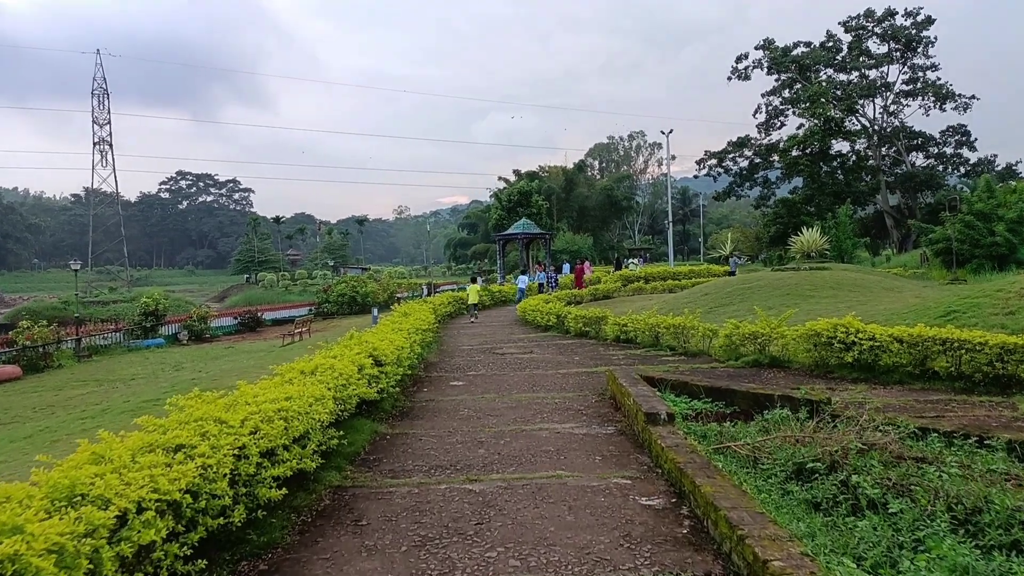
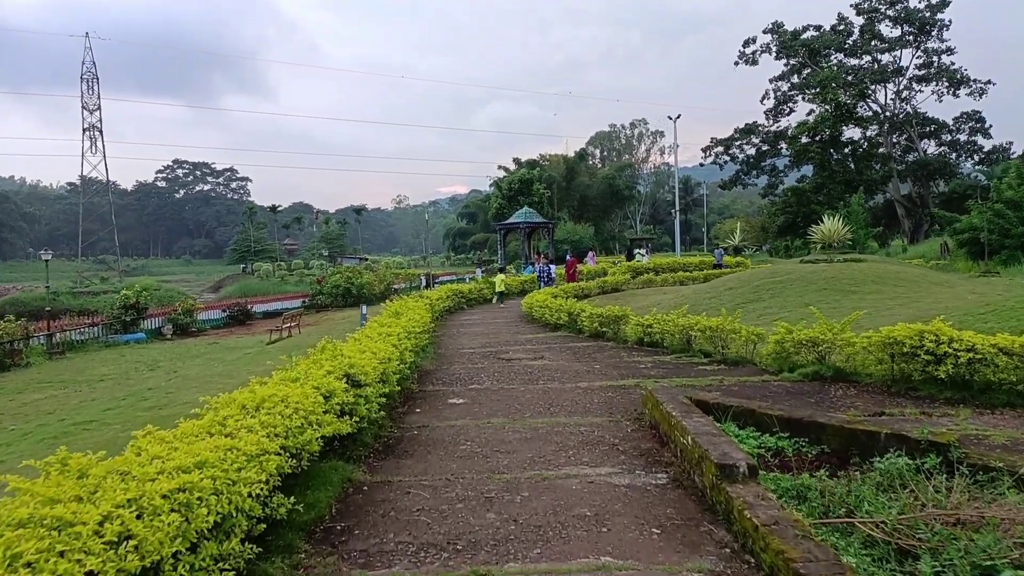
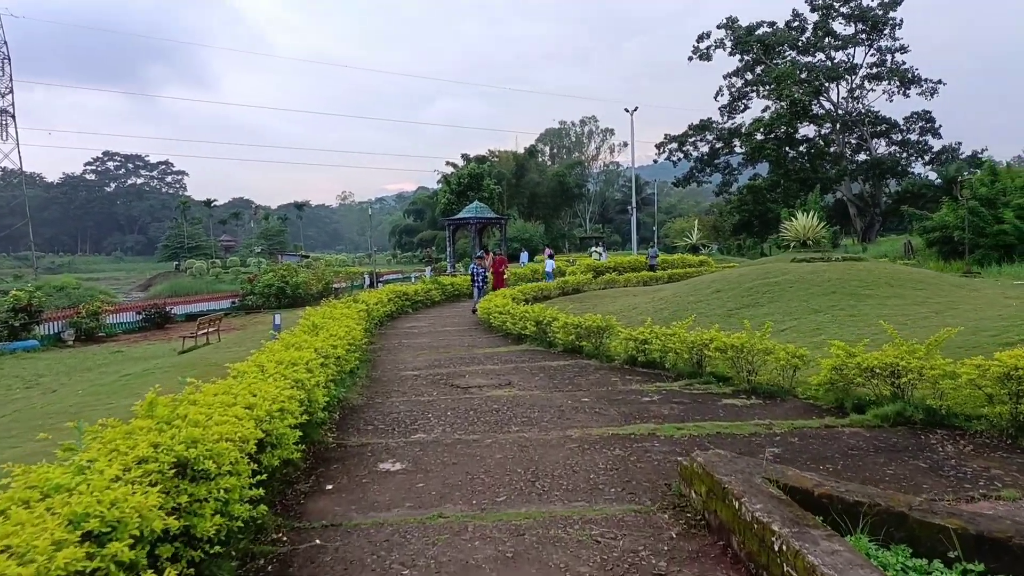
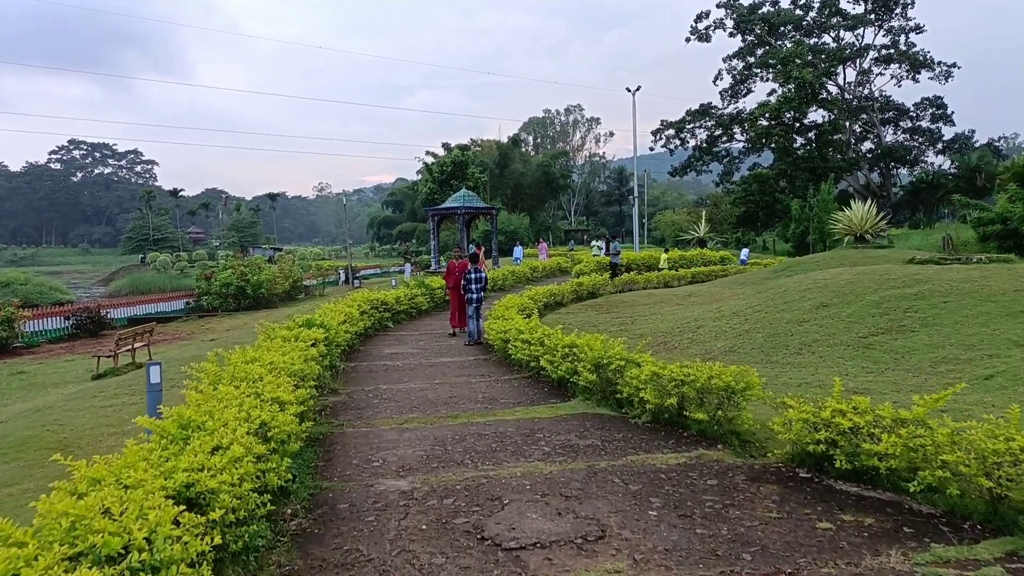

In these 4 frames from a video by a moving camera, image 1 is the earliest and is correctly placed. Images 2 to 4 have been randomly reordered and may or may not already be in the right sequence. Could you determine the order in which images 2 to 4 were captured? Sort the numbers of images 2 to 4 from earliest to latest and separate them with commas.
2, 3, 4
